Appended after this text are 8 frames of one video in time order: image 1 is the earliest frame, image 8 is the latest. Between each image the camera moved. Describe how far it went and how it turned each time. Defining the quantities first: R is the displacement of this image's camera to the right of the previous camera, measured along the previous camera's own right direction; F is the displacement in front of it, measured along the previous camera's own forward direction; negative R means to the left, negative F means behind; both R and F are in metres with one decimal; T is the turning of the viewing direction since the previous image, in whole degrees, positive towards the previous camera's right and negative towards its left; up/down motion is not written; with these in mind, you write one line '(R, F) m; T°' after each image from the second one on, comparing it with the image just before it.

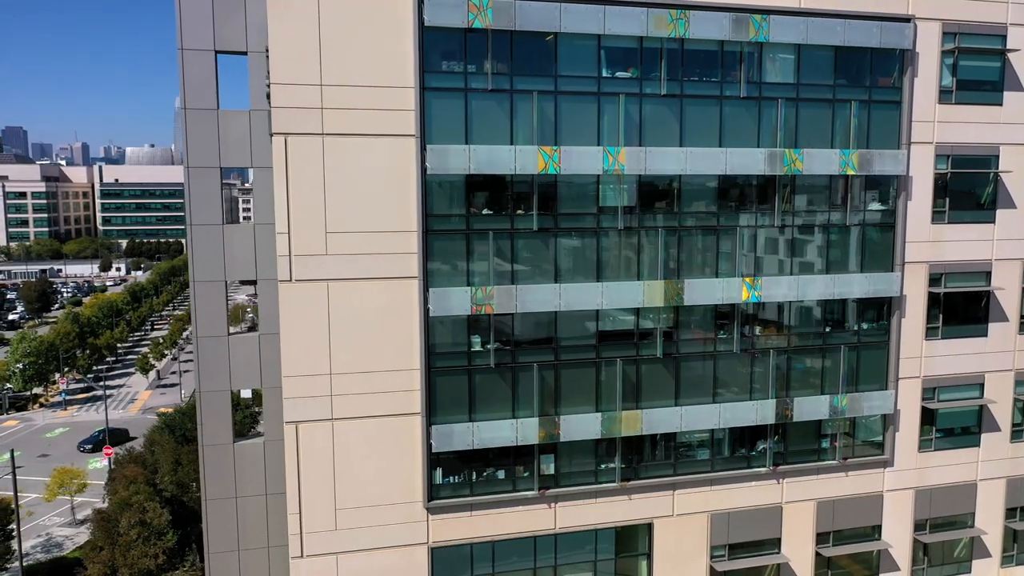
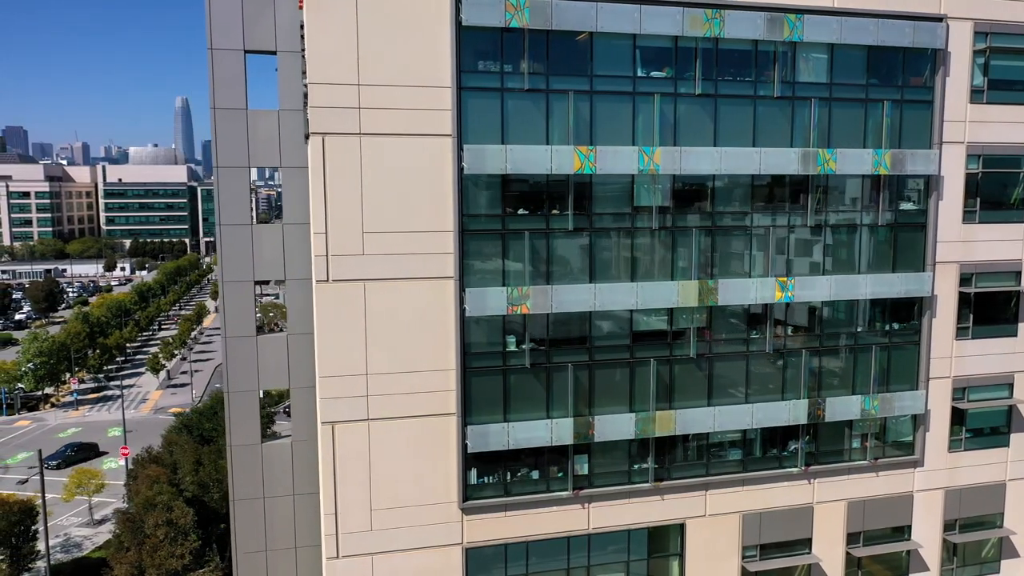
(-0.7, 0.0) m; 0°
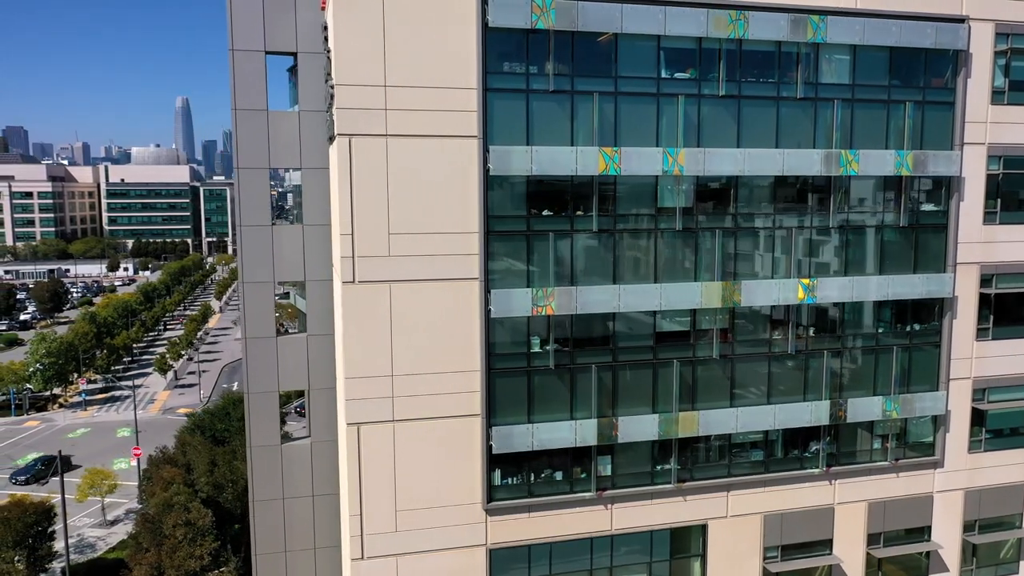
(-0.5, 0.0) m; 0°
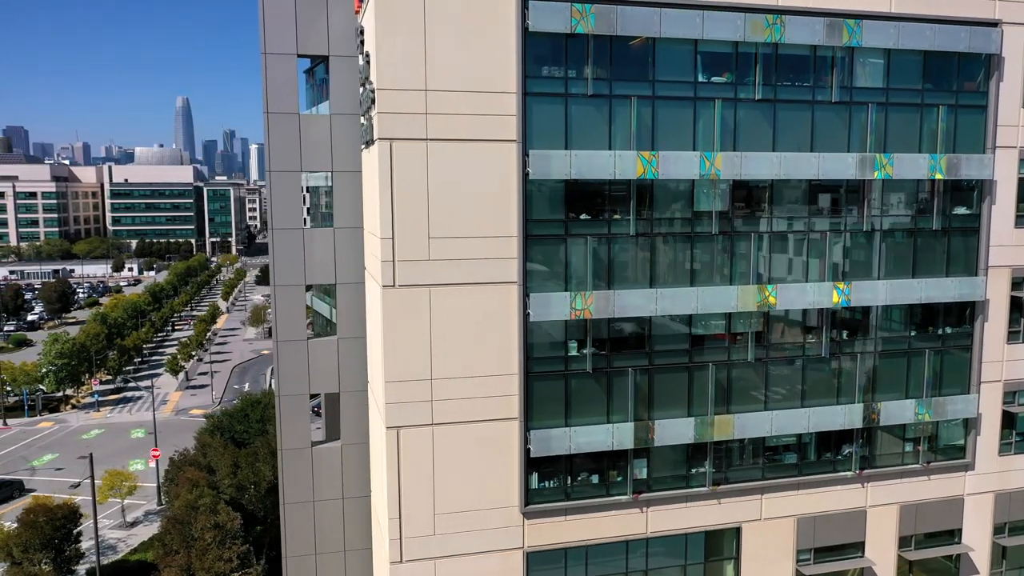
(-0.8, 0.0) m; 0°
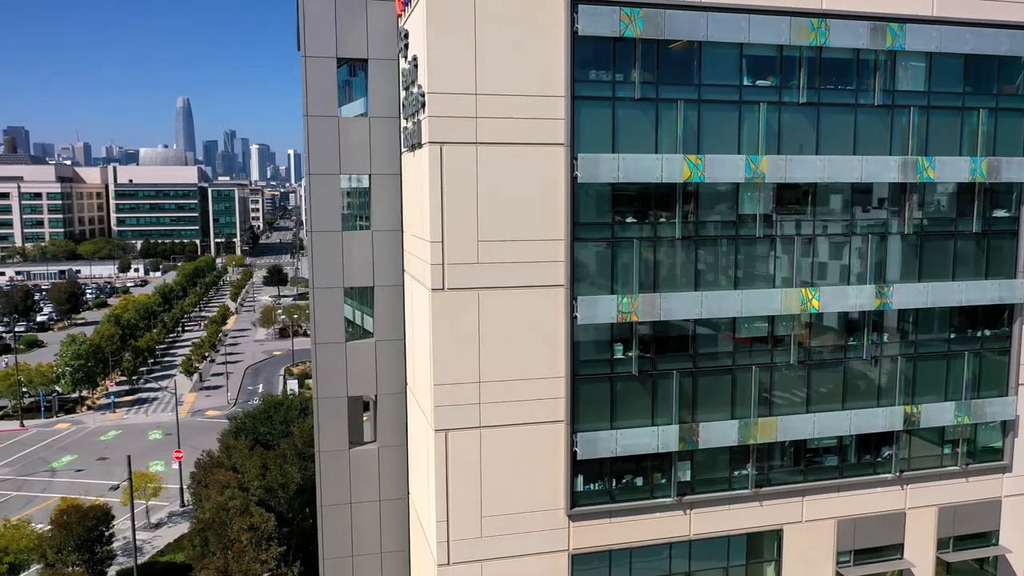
(-0.9, 0.0) m; 0°
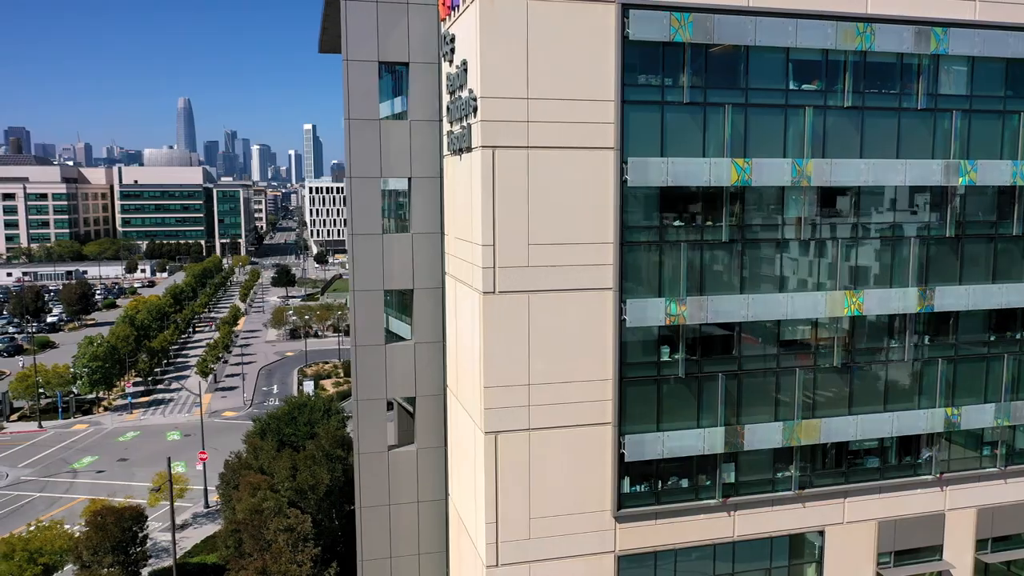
(-1.0, -0.1) m; 0°
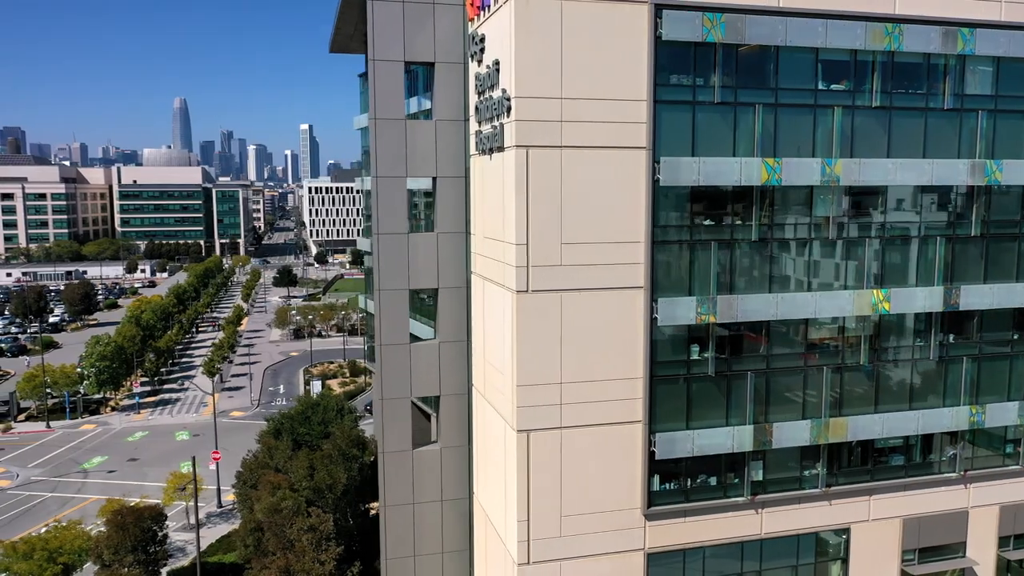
(-0.7, -0.1) m; 0°
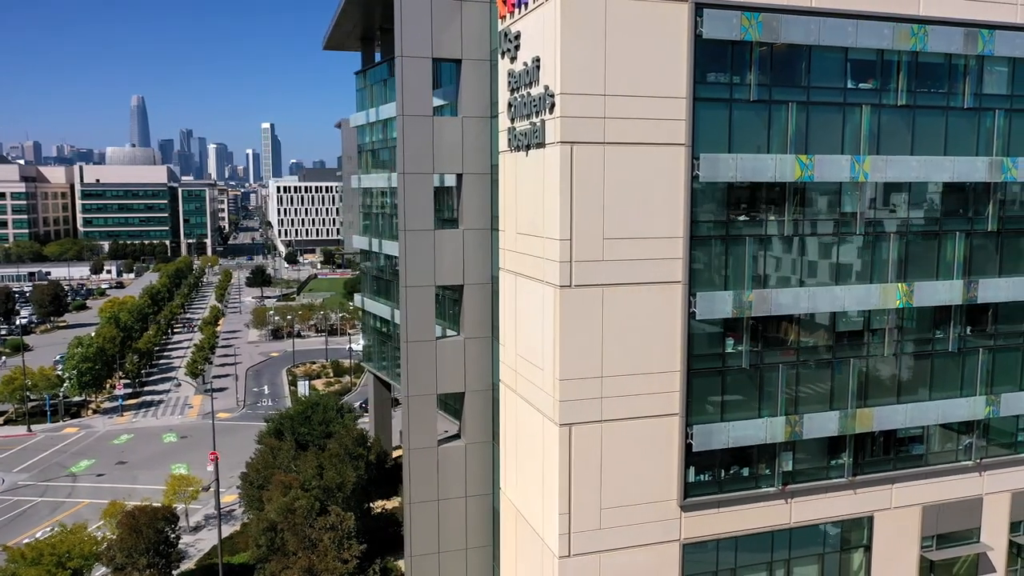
(-1.5, 0.0) m; +3°
